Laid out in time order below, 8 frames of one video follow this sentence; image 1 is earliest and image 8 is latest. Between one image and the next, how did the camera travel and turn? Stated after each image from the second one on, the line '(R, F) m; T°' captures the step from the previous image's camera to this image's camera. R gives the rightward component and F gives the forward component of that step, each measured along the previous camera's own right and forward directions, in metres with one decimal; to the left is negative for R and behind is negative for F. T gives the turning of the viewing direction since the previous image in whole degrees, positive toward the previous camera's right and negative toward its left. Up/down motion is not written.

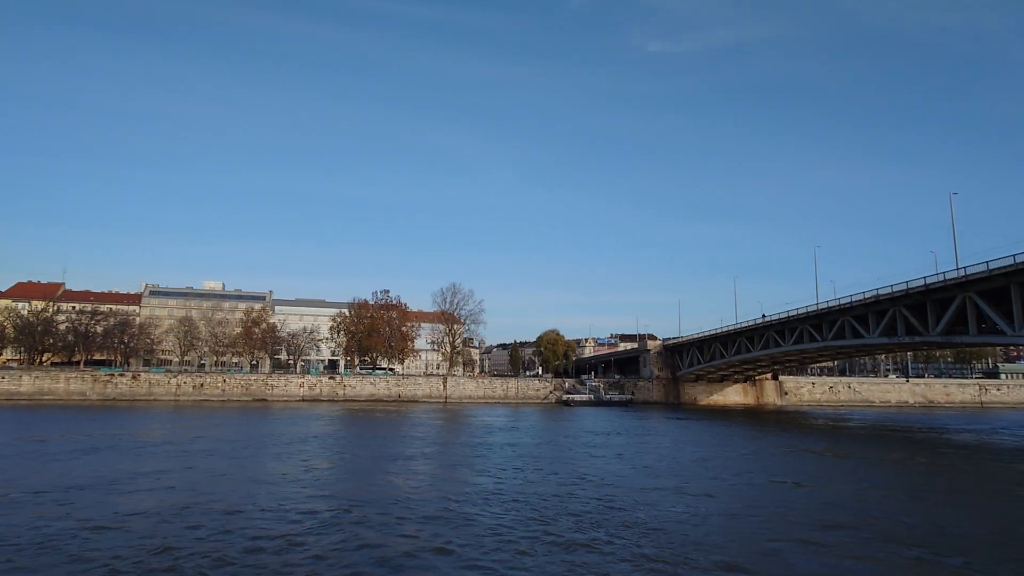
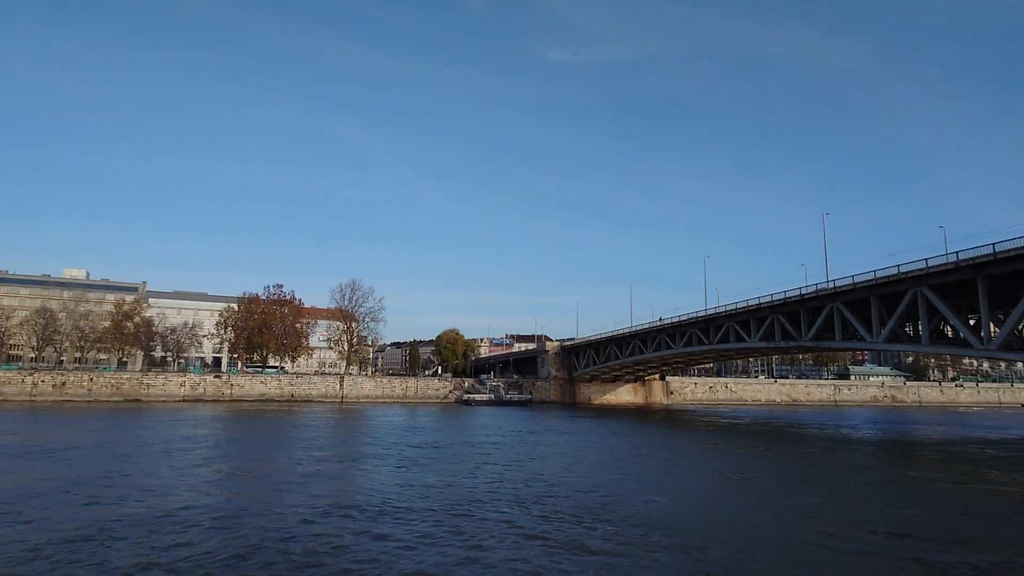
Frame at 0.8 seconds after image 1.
(-0.4, 0.0) m; +10°
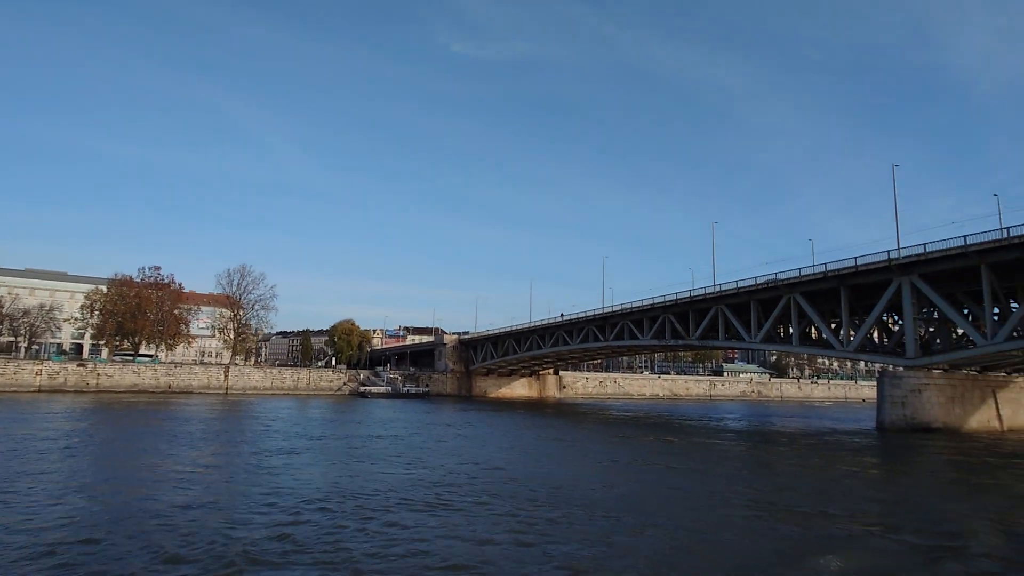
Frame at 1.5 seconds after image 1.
(-0.4, -0.1) m; +10°
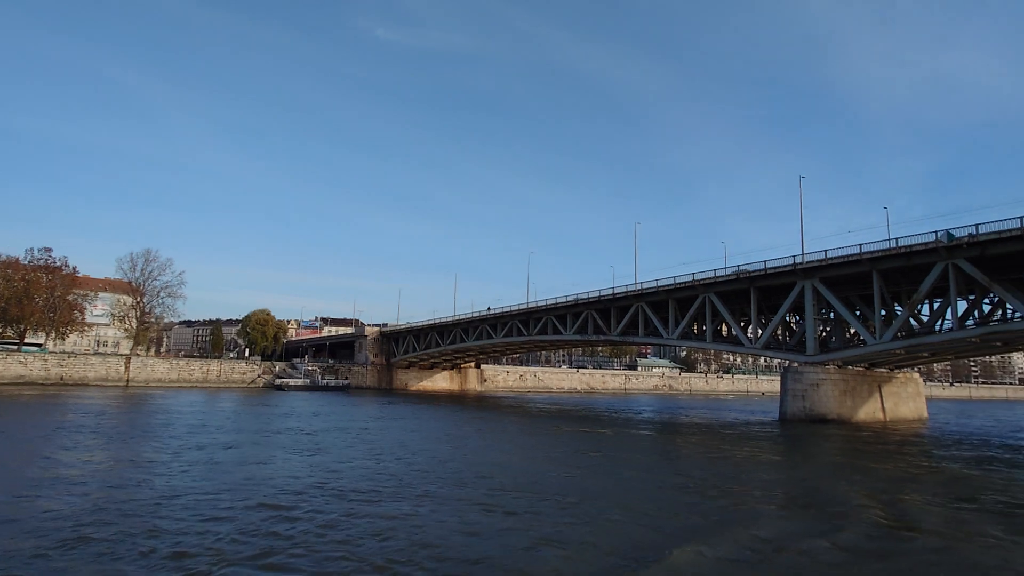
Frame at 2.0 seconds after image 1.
(-0.3, -0.1) m; +8°
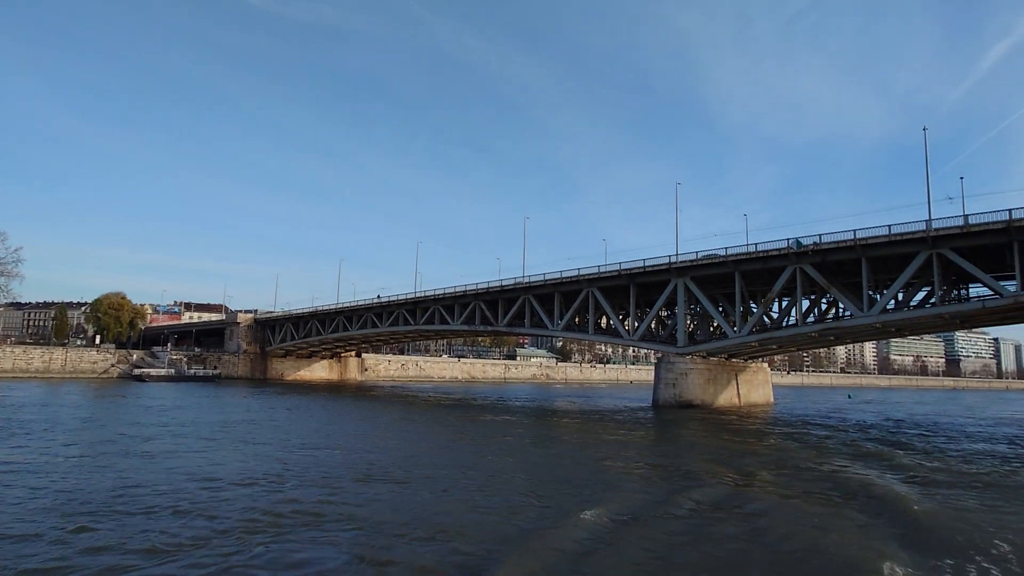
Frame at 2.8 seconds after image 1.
(-0.4, -0.2) m; +11°
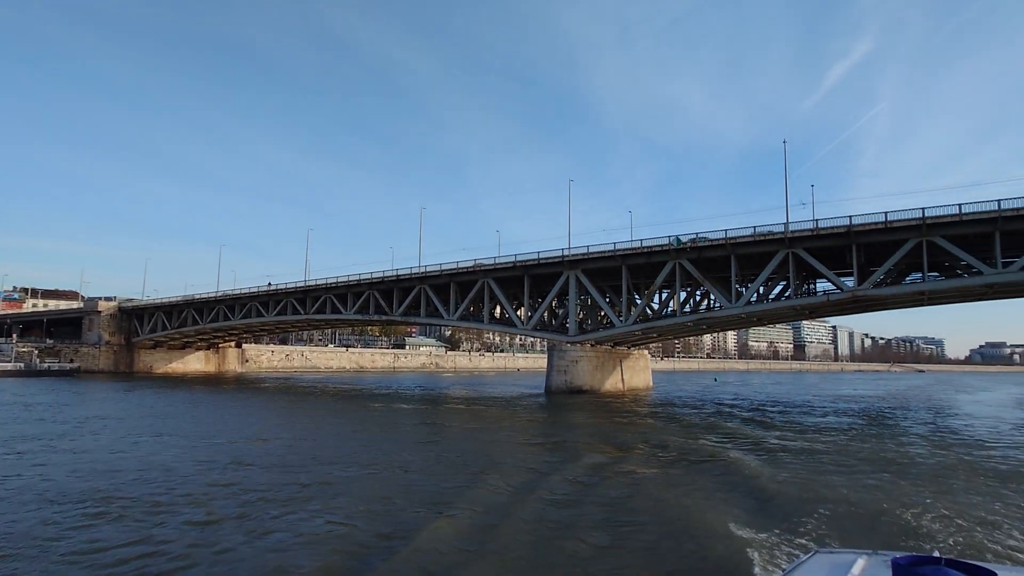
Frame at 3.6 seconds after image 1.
(-0.3, -0.3) m; +11°
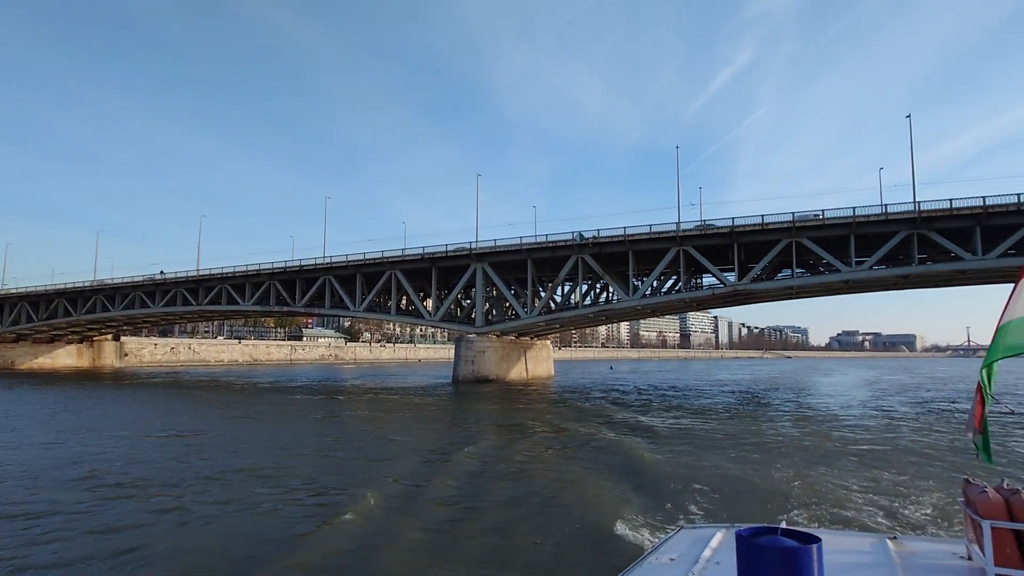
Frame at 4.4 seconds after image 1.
(-0.2, -0.3) m; +9°
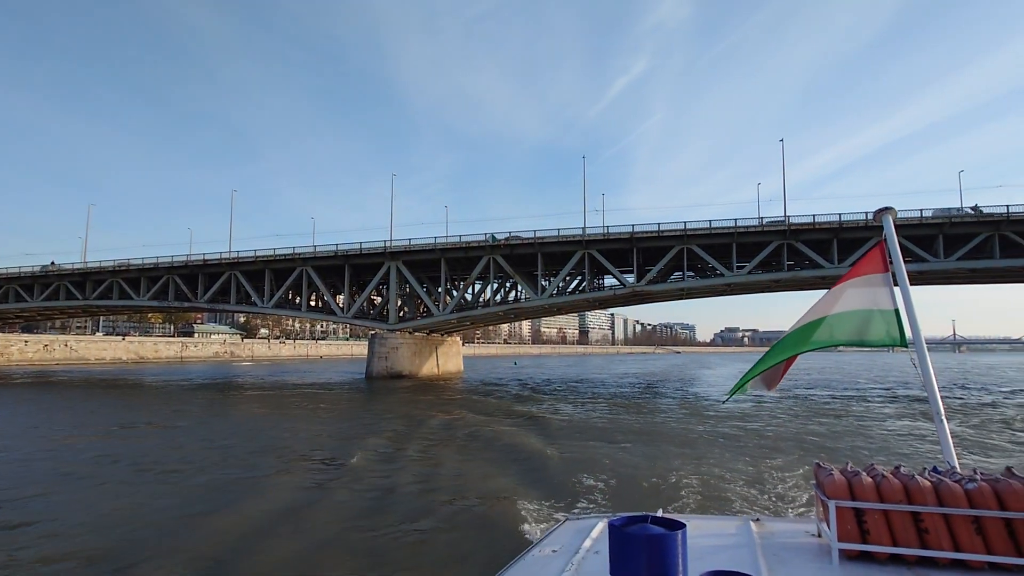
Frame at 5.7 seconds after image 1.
(-0.3, -0.6) m; +9°
